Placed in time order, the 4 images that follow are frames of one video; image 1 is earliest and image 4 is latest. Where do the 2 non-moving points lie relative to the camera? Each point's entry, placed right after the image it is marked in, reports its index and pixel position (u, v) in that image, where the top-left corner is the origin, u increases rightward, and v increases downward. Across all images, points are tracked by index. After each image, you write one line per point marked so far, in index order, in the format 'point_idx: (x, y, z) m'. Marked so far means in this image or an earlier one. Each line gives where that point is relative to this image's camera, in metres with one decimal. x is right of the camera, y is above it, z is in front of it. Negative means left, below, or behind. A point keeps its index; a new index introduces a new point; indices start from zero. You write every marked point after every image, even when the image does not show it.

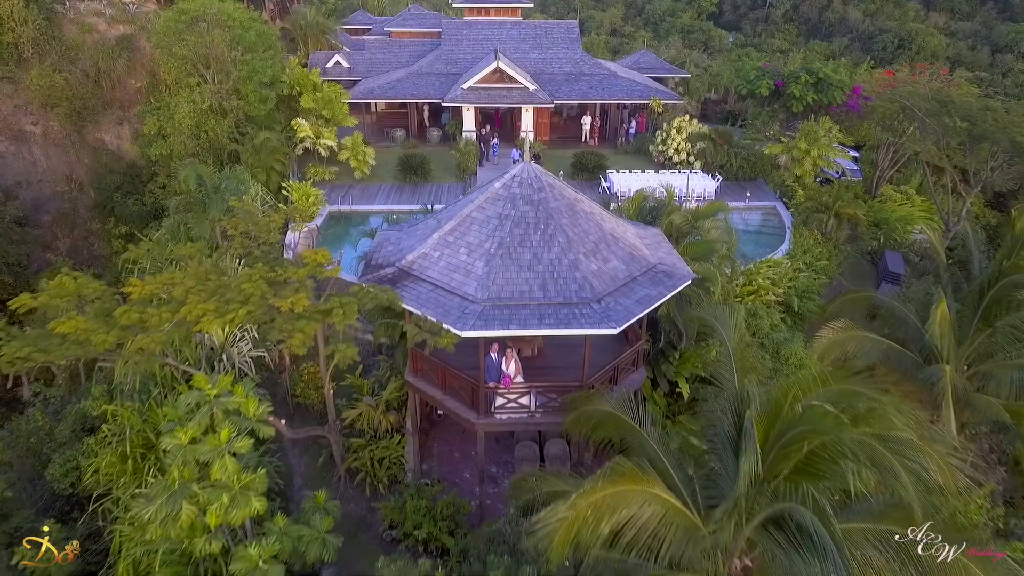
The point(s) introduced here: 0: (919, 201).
0: (+11.6, +2.5, +18.1) m
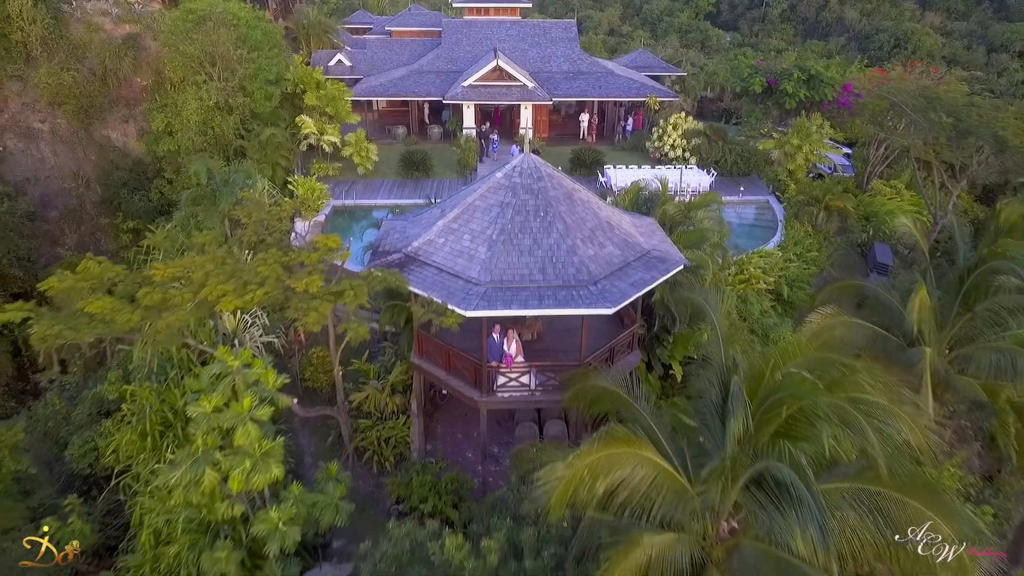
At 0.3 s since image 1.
0: (+11.6, +2.7, +18.6) m
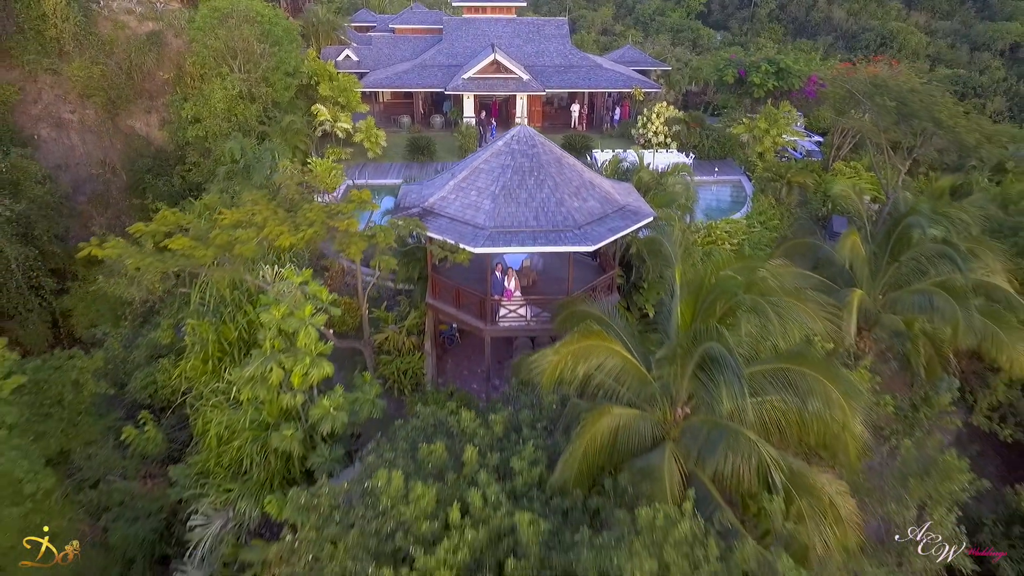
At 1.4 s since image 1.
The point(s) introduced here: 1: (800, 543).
0: (+11.5, +3.7, +20.6) m
1: (+3.3, -2.9, +7.2) m
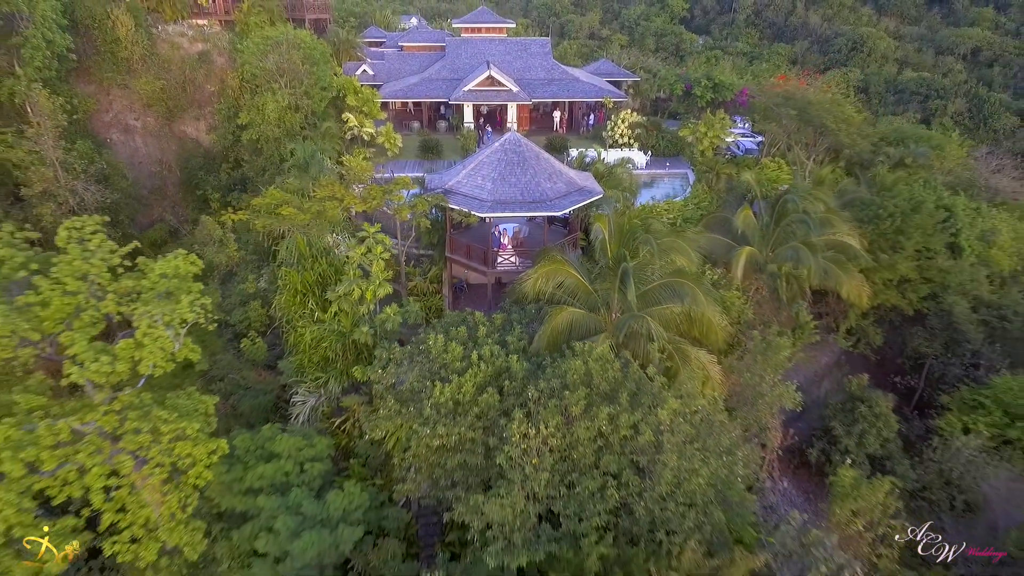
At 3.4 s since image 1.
0: (+11.2, +4.9, +26.0) m
1: (+3.2, -1.7, +12.5) m
